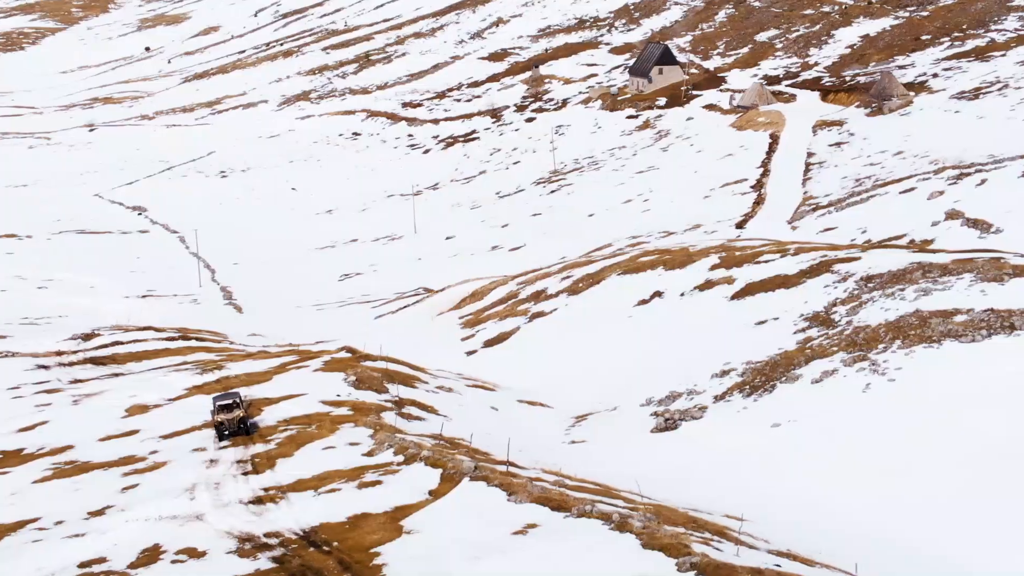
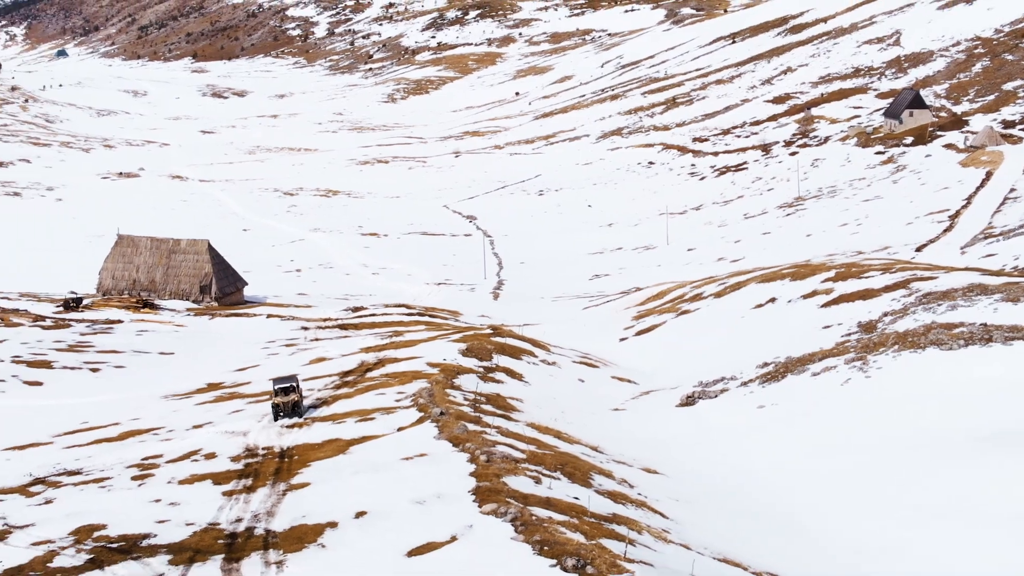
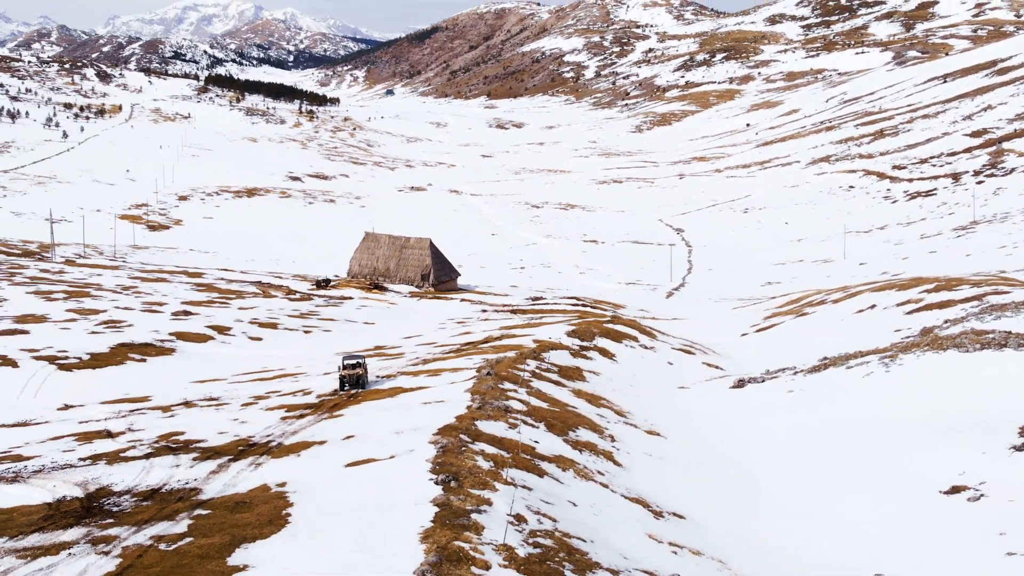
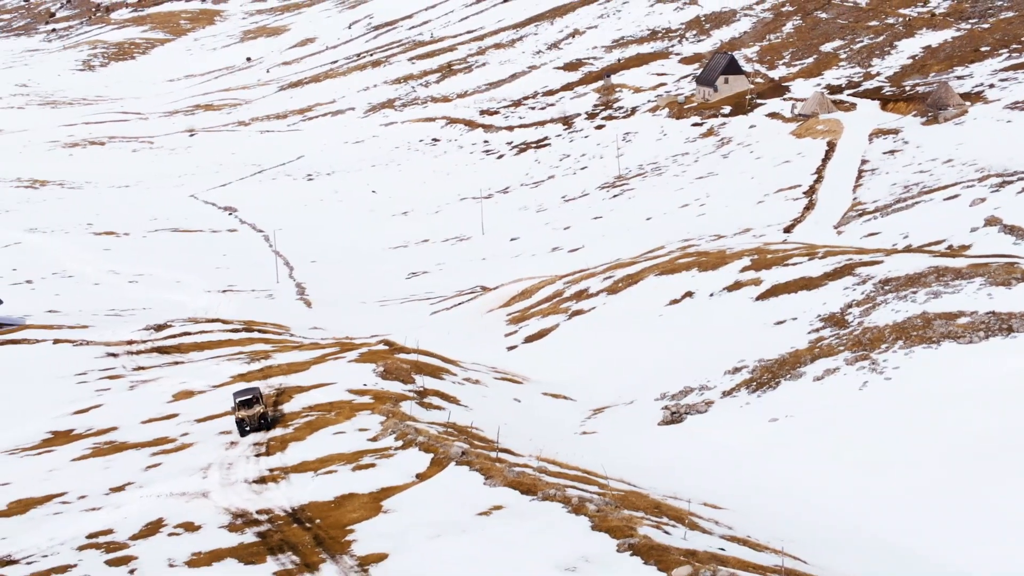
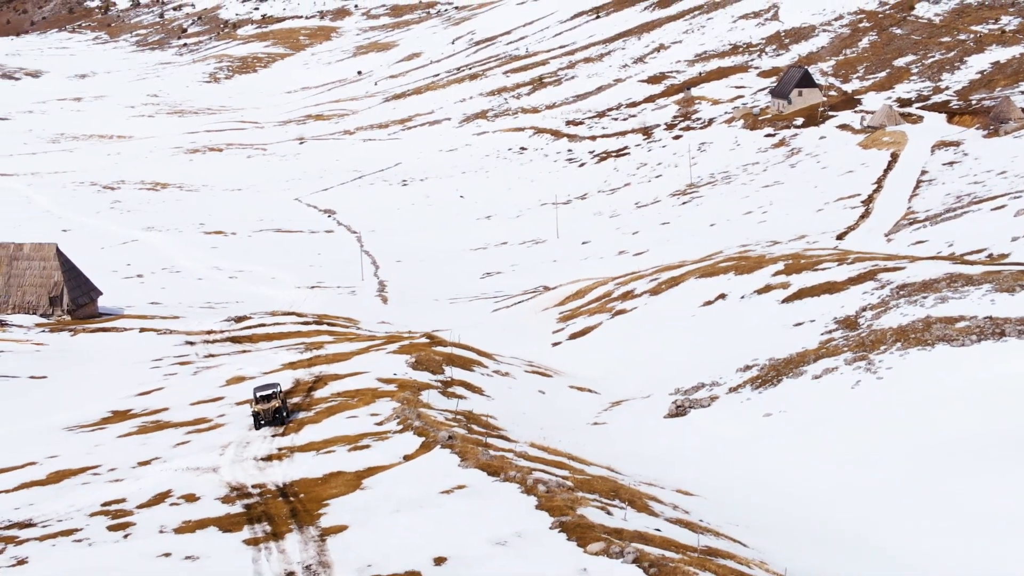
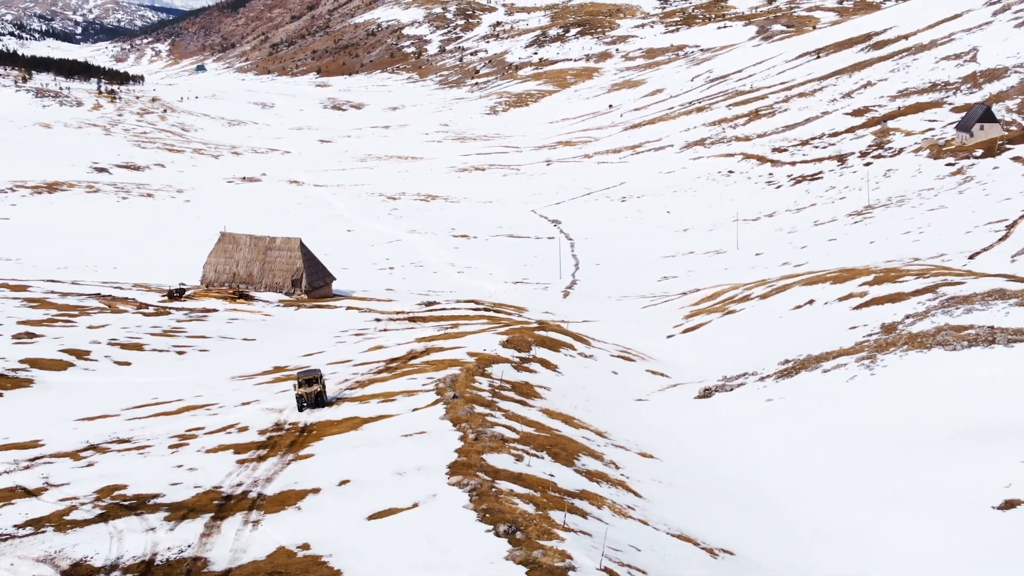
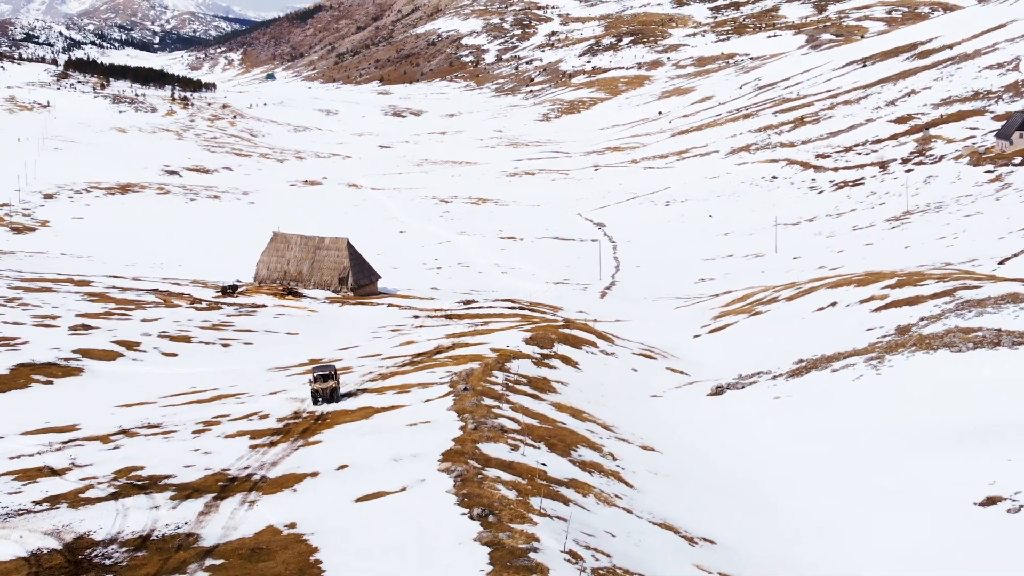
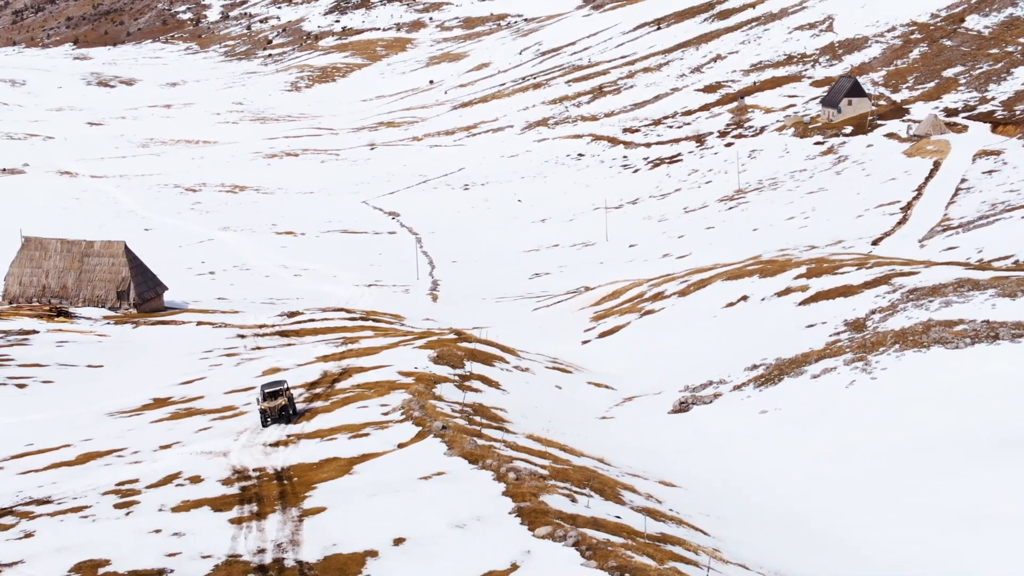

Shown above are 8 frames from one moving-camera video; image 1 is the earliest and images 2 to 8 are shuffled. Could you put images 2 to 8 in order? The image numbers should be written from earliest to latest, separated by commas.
4, 5, 8, 2, 6, 7, 3
